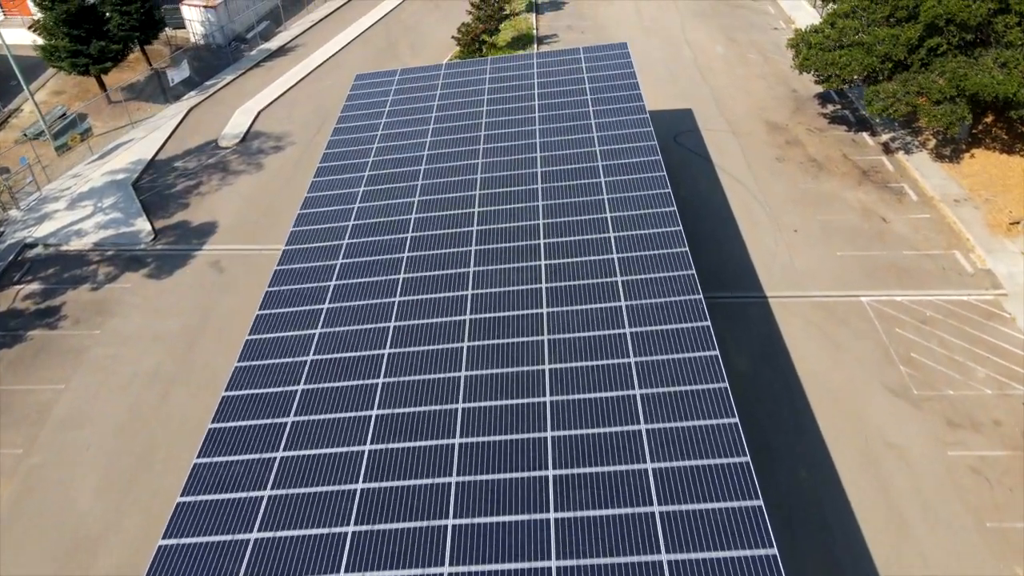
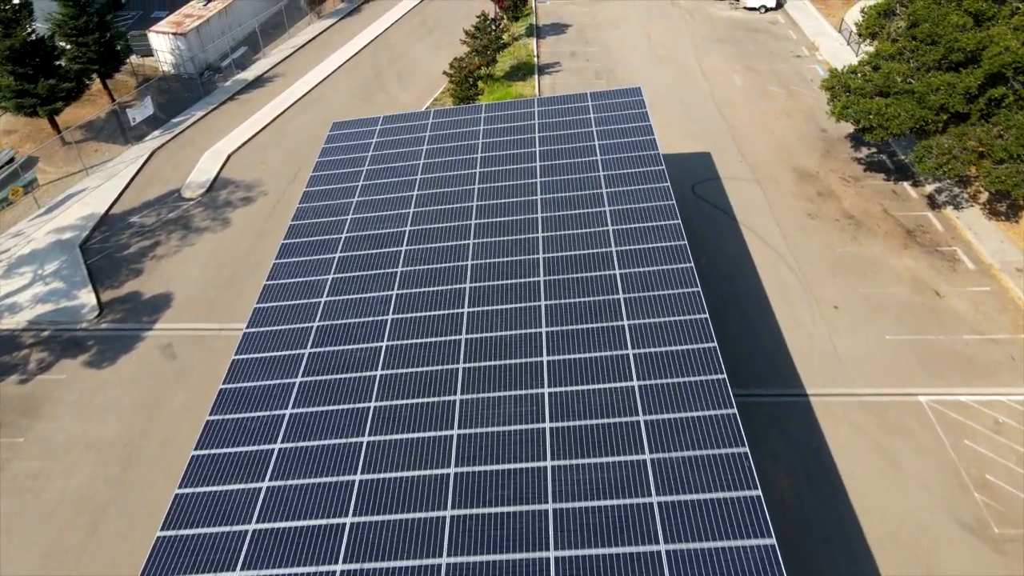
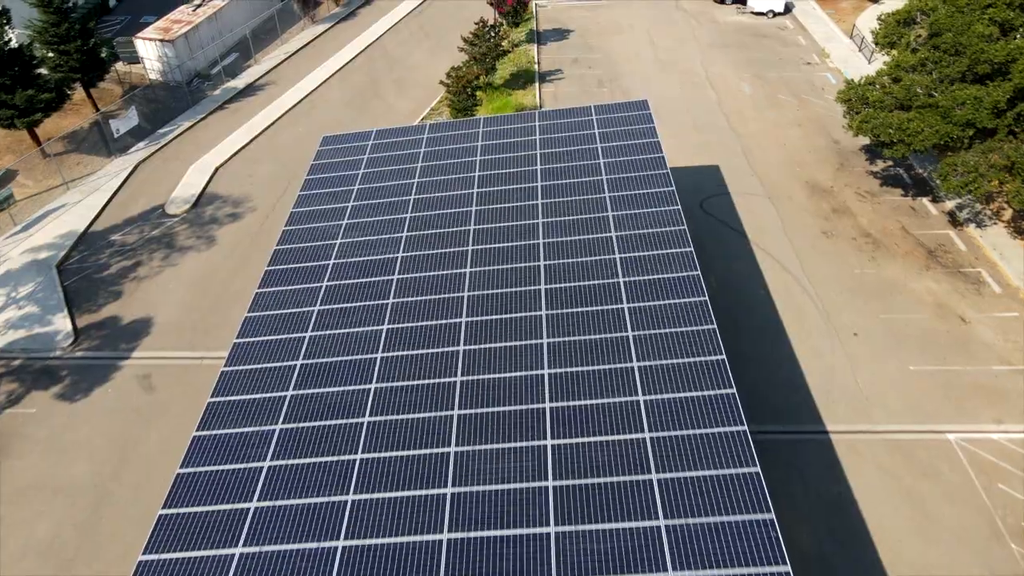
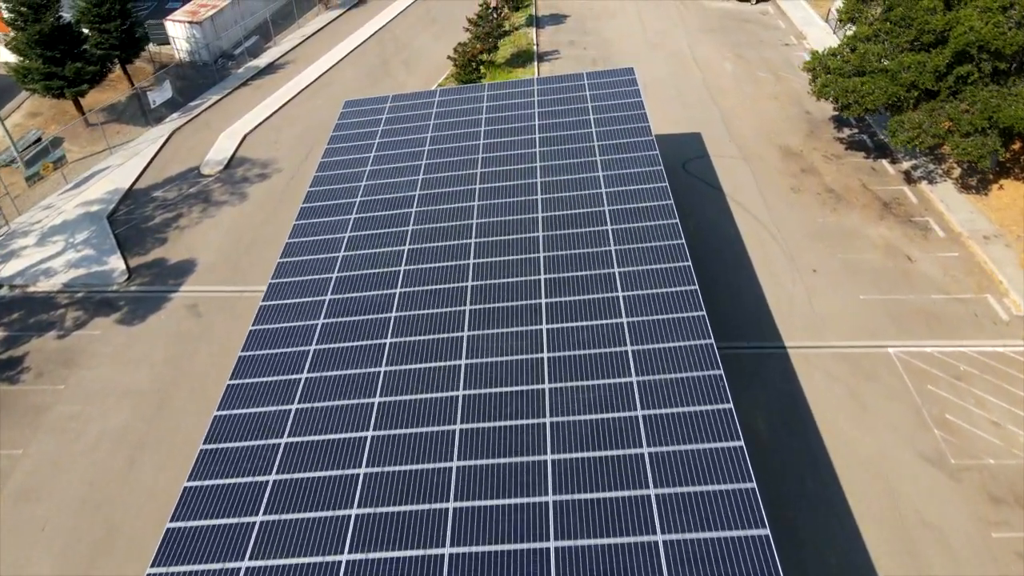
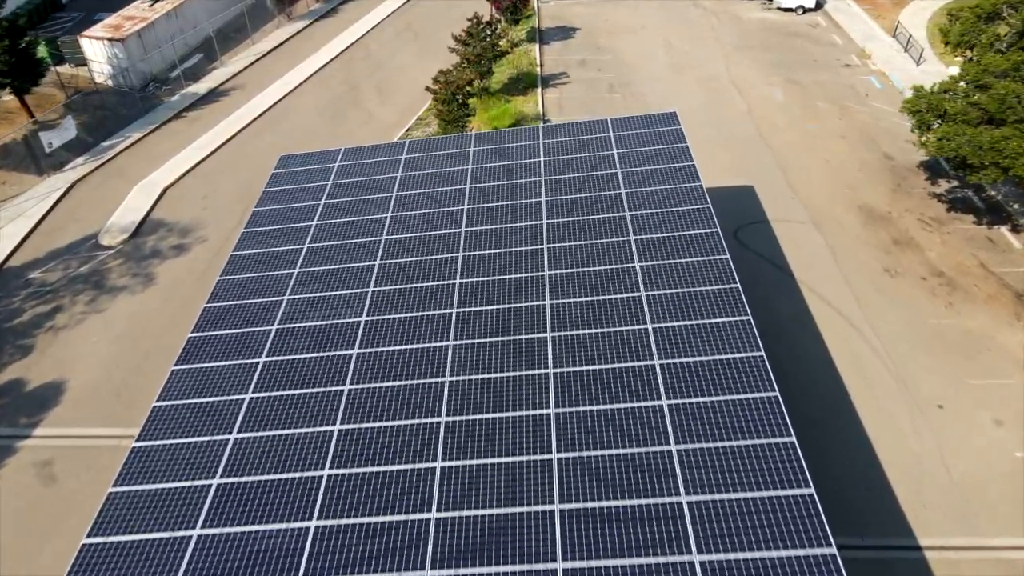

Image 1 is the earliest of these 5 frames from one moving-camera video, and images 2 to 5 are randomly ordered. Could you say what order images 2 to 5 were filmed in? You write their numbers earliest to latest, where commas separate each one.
4, 2, 3, 5
